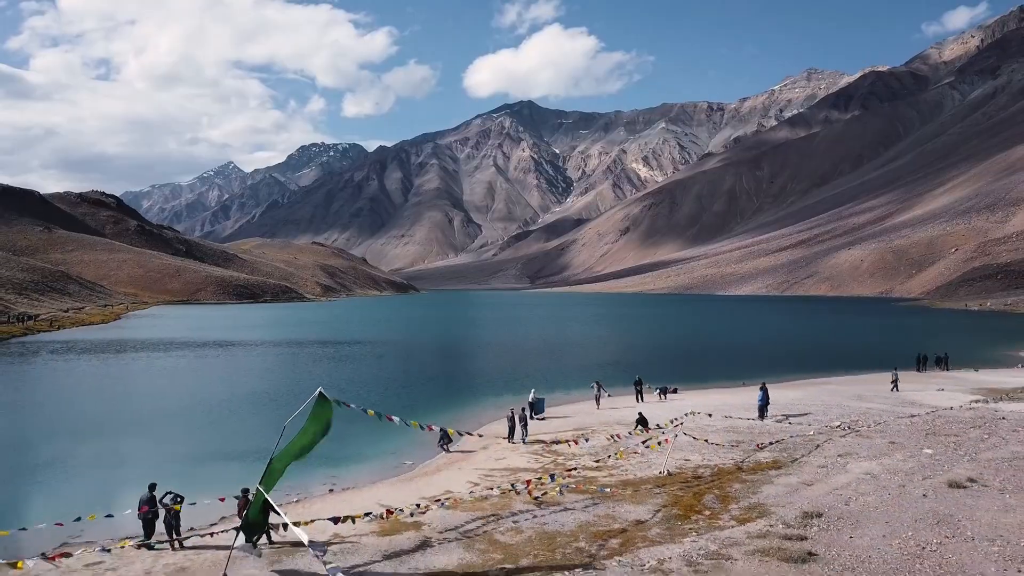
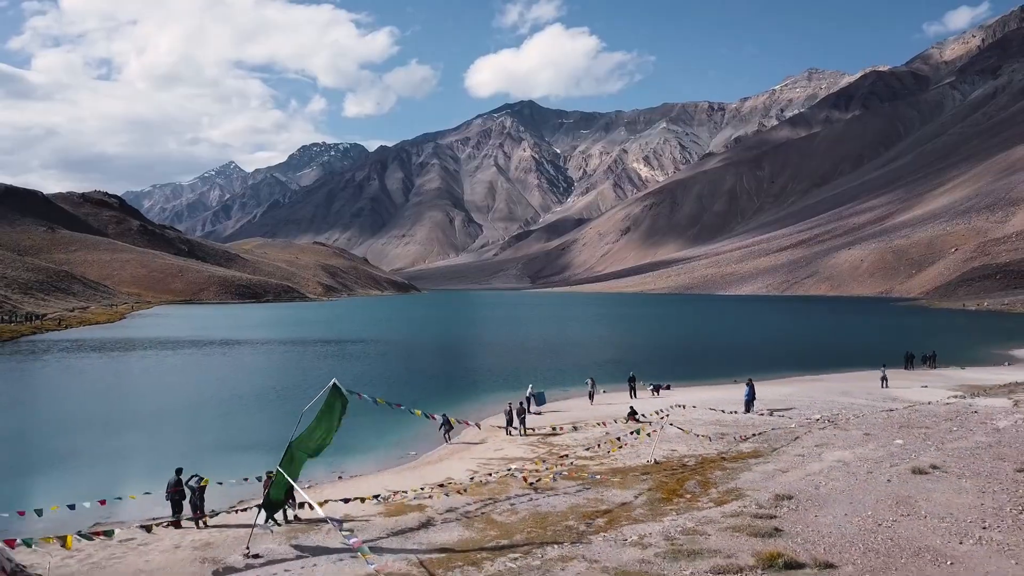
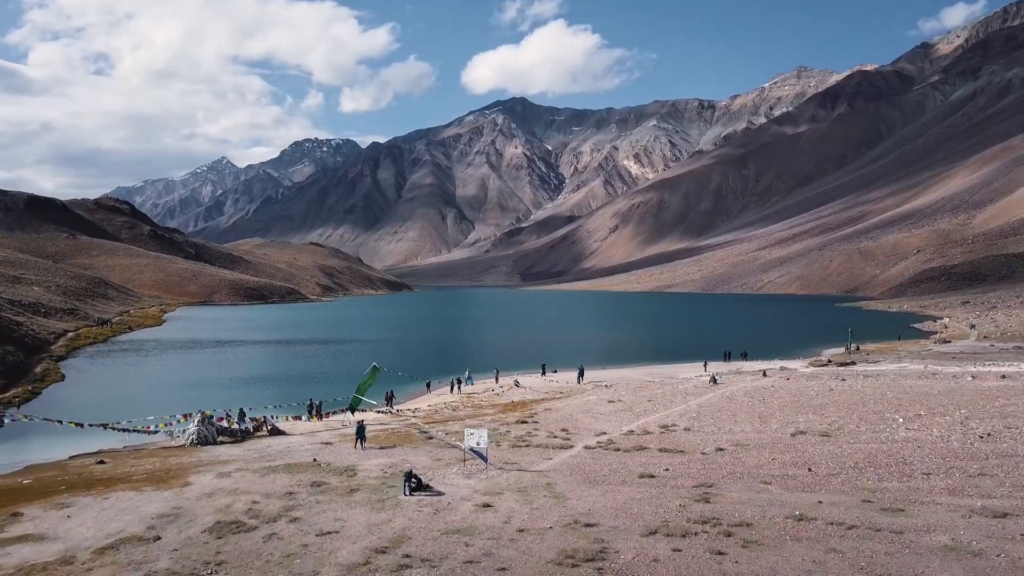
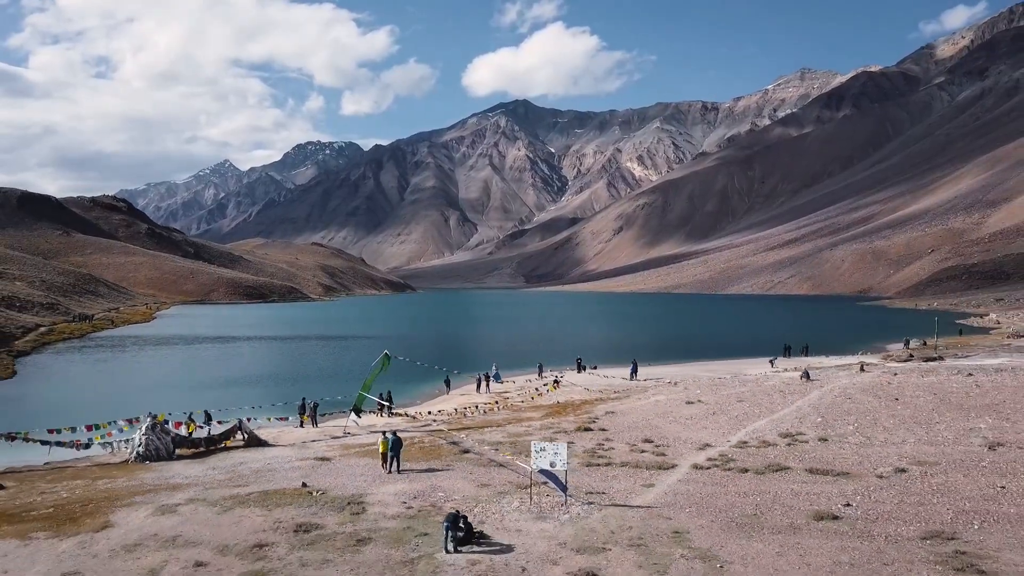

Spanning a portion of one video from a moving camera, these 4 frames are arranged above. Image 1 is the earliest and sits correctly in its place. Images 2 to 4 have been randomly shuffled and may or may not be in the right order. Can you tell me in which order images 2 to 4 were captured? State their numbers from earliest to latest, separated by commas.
2, 4, 3
